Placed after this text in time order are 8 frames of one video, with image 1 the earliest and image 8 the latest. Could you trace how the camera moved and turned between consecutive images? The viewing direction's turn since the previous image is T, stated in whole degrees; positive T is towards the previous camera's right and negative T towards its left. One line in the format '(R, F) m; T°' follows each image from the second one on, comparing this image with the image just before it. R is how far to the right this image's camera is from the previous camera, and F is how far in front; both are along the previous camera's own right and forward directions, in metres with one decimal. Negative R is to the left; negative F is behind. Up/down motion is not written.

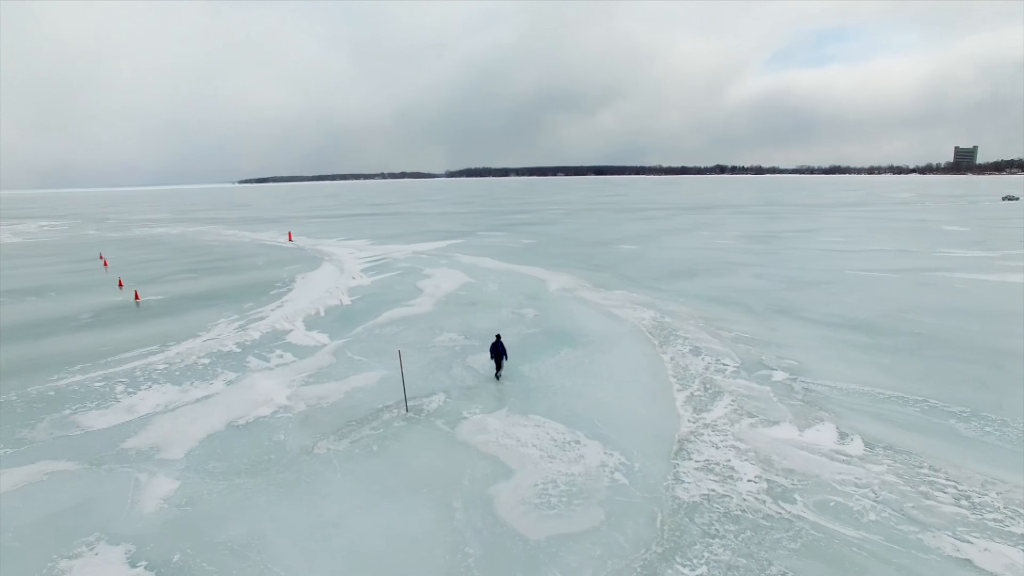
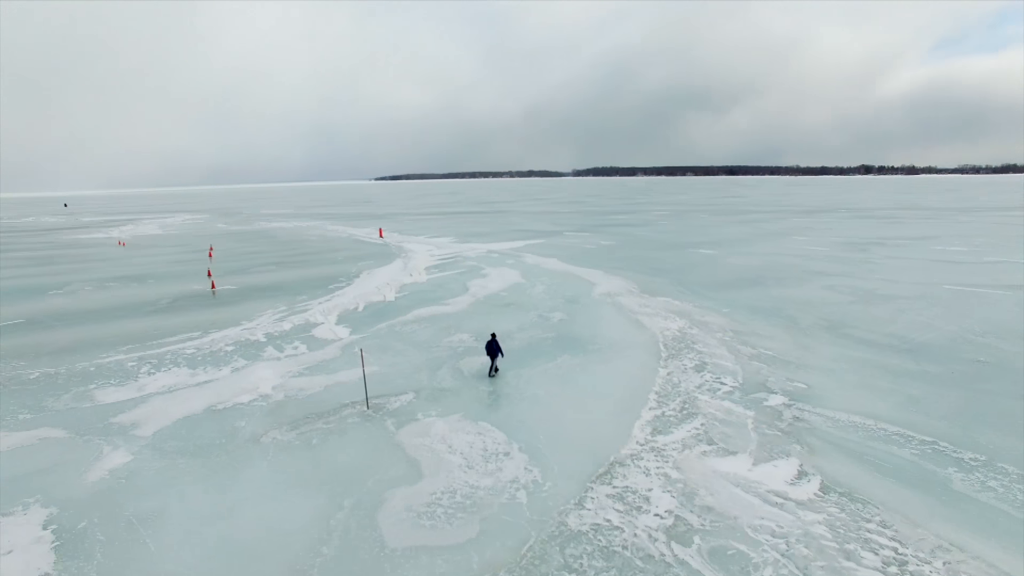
(+2.2, +0.4) m; -12°
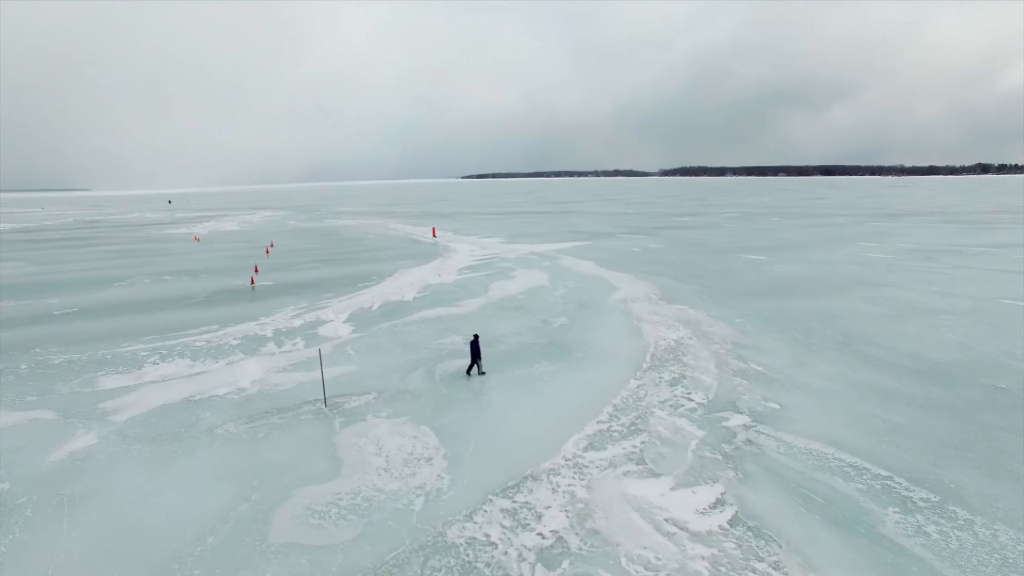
(+1.8, +0.2) m; -8°
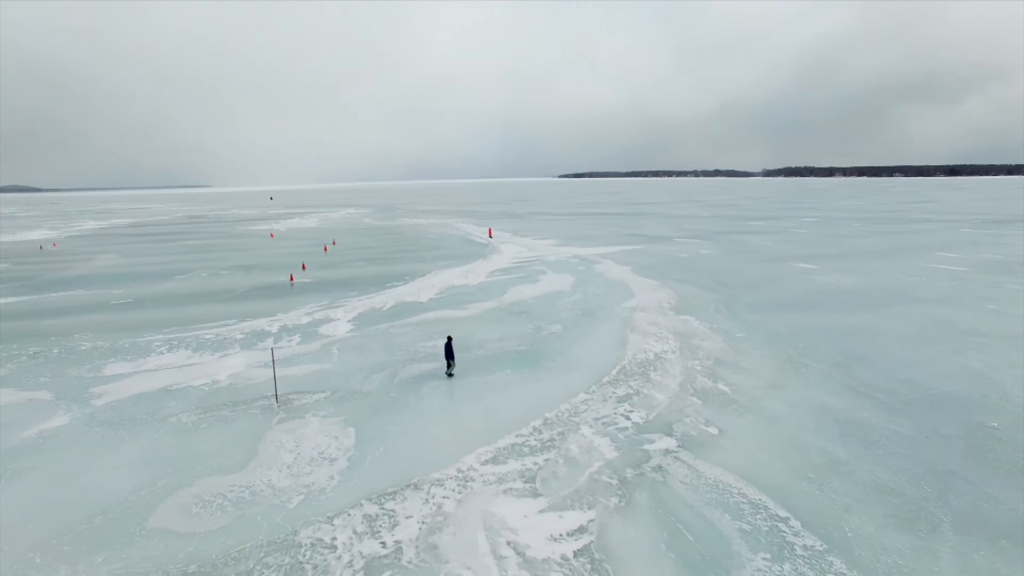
(+2.3, +0.2) m; -9°
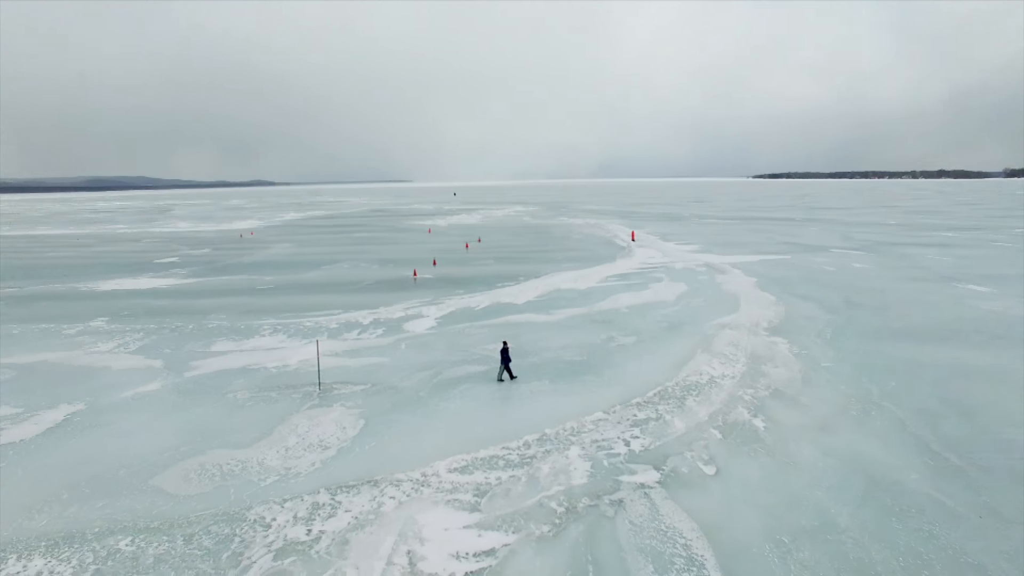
(+2.4, +0.4) m; -17°
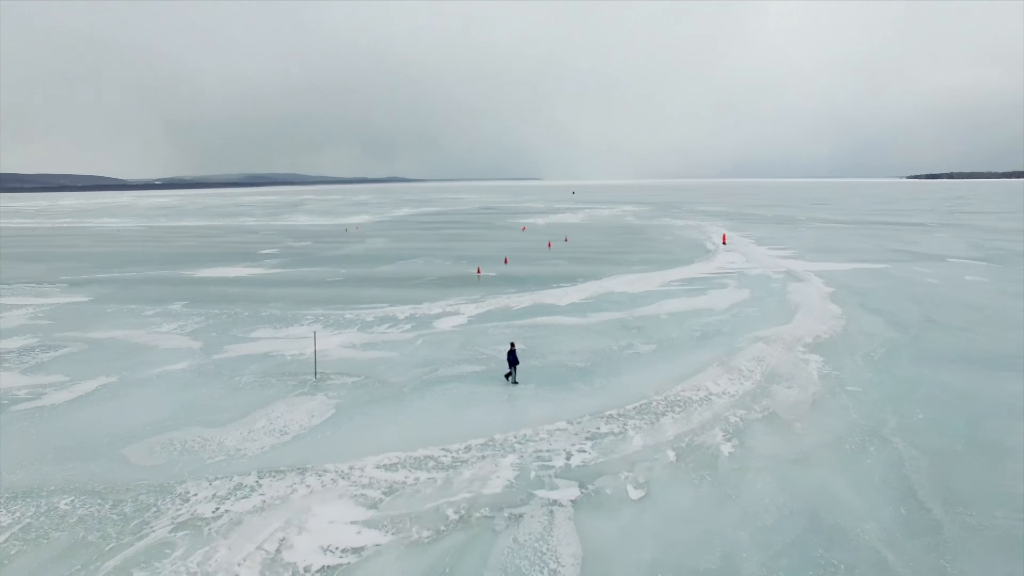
(+2.4, +0.4) m; -12°
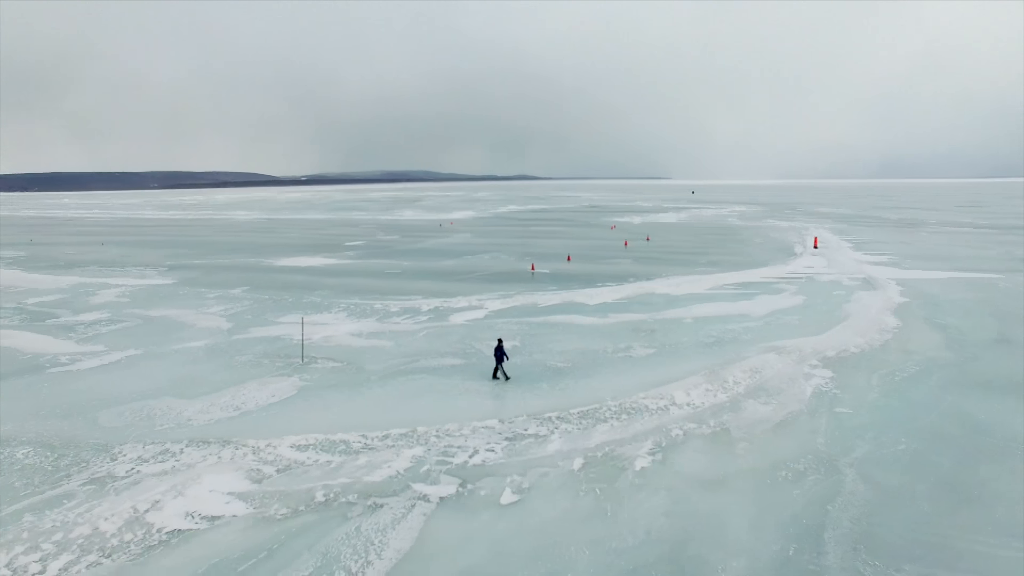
(+2.7, +0.4) m; -12°
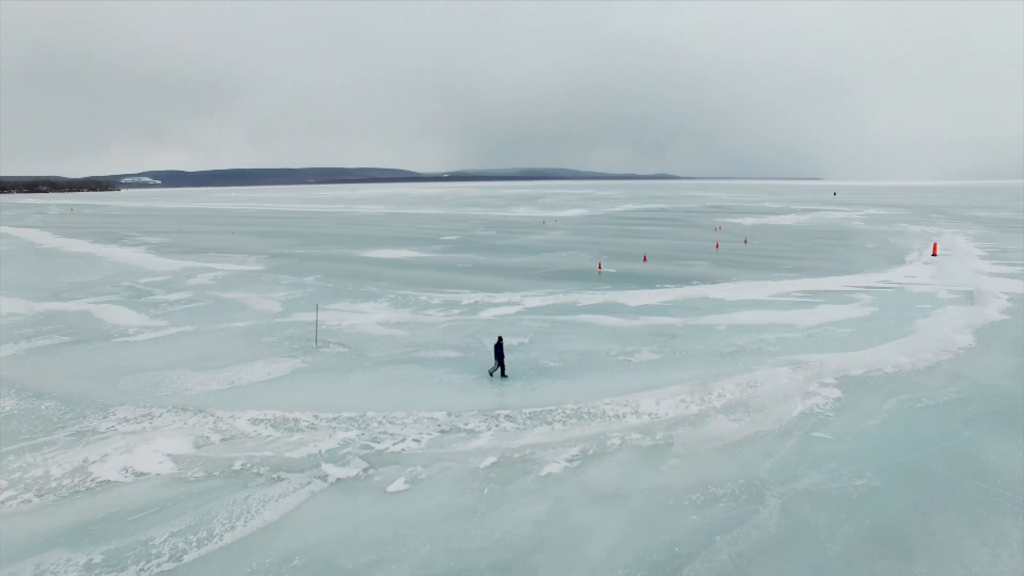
(+2.6, +0.4) m; -13°
